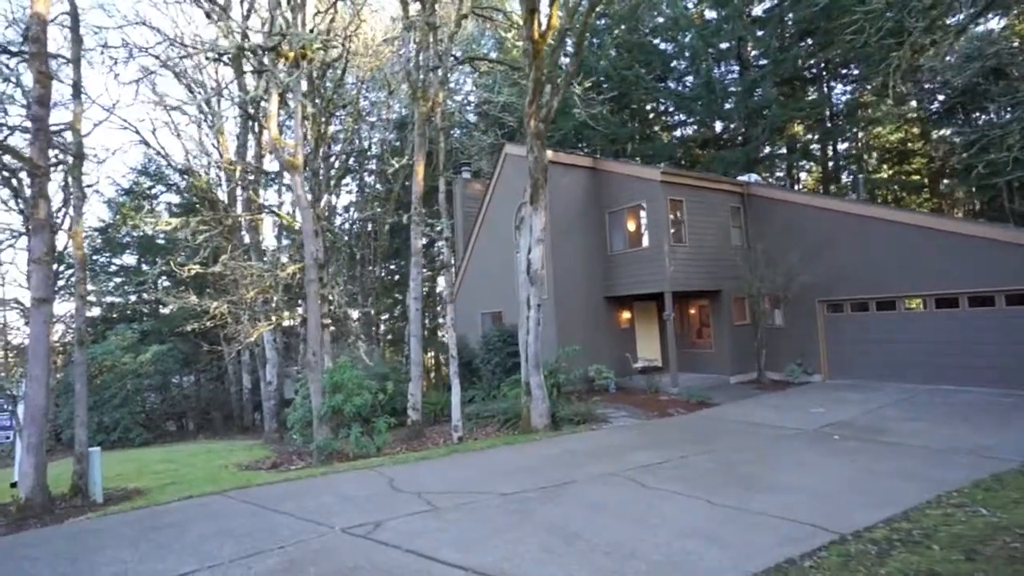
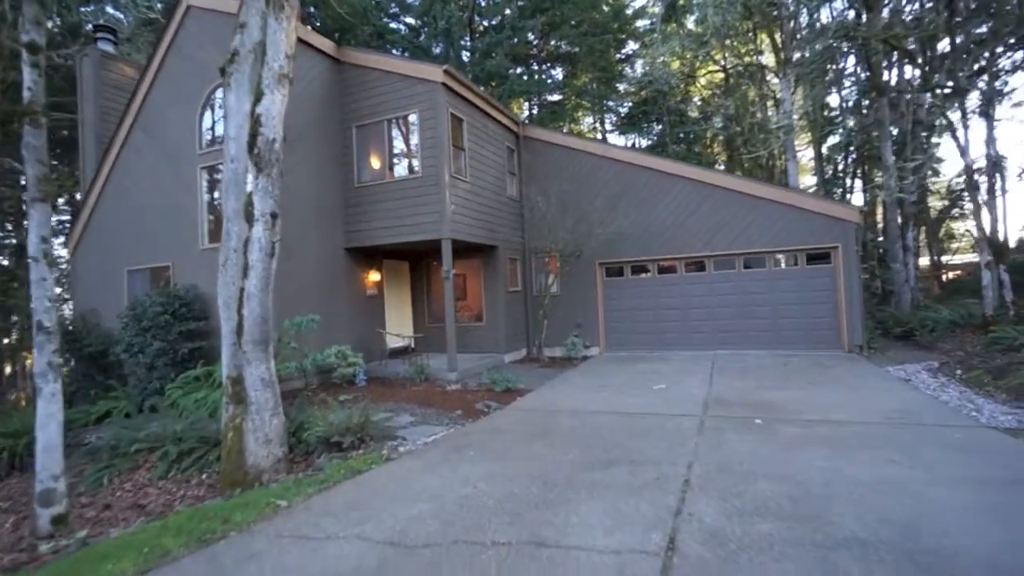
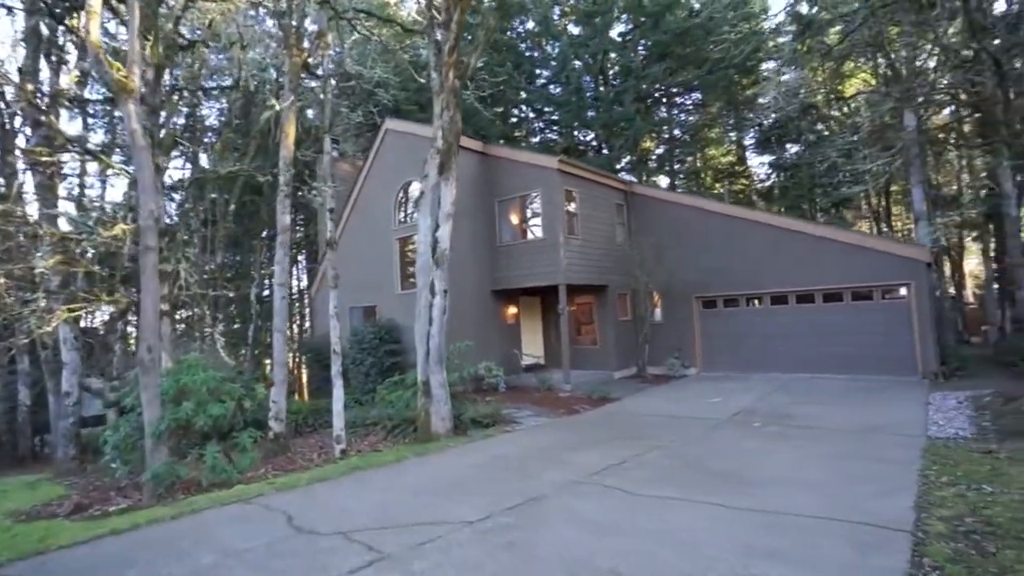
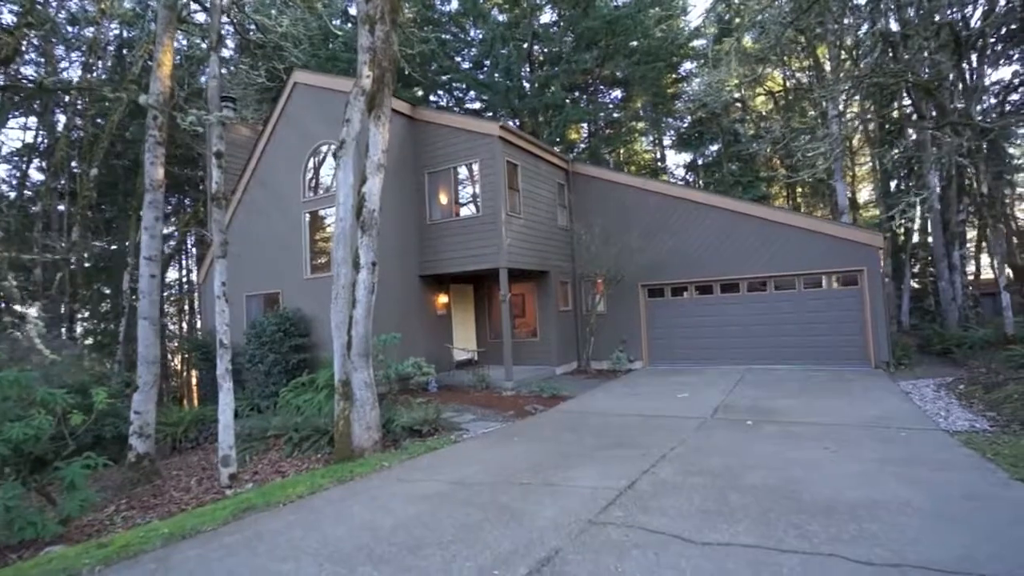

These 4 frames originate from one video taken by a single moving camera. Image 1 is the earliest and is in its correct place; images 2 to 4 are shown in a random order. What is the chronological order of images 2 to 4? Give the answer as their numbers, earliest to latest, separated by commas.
3, 4, 2
